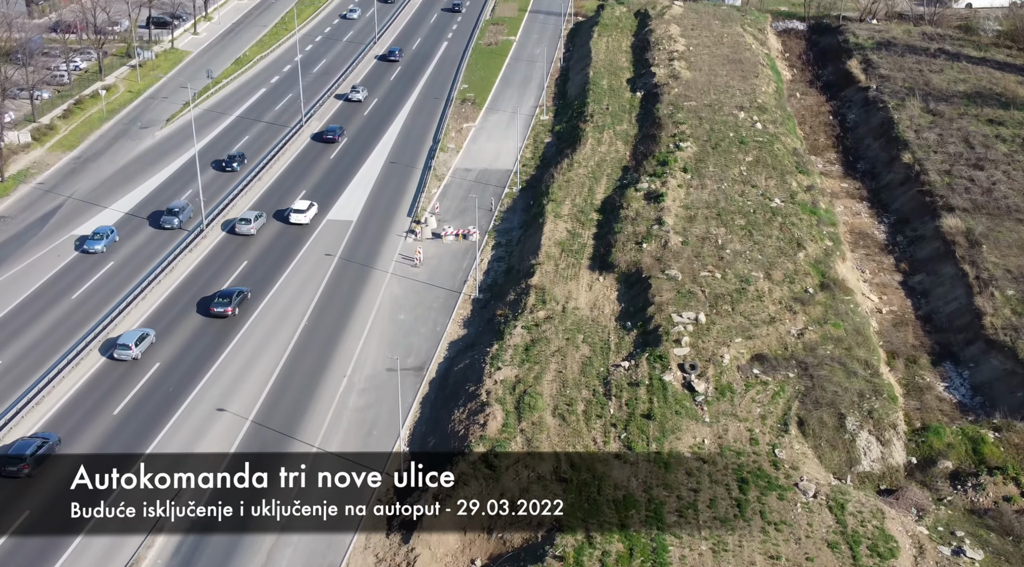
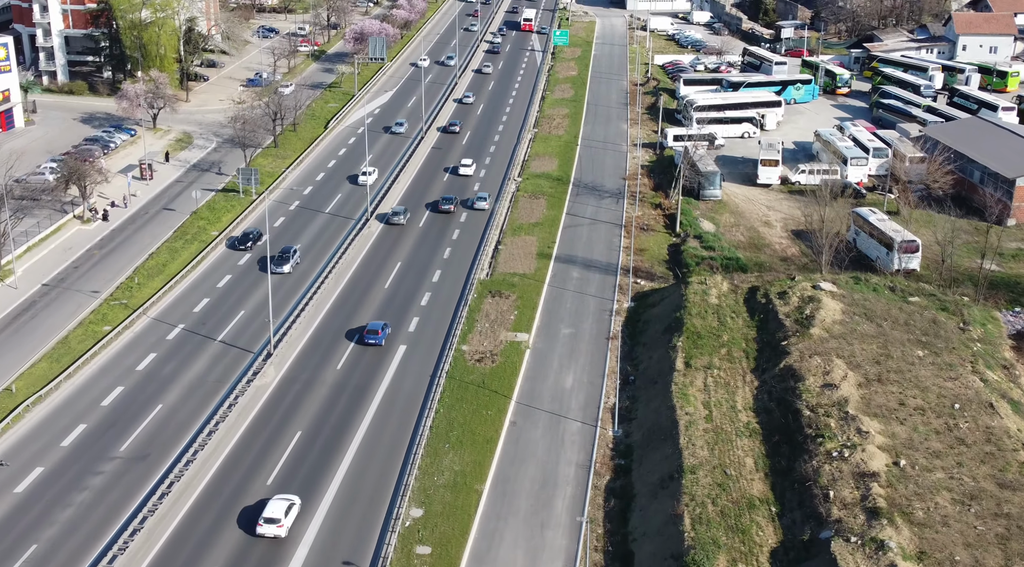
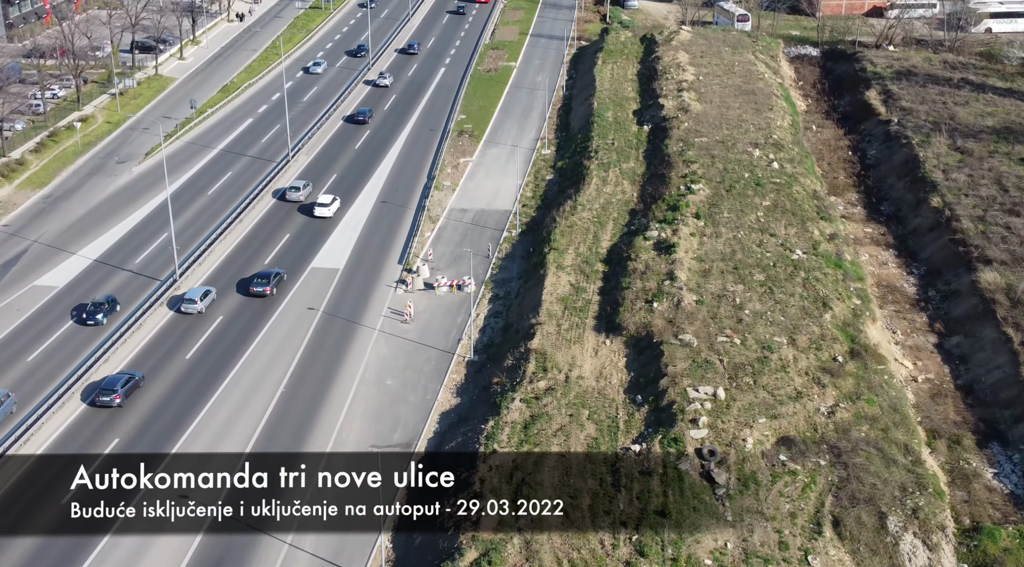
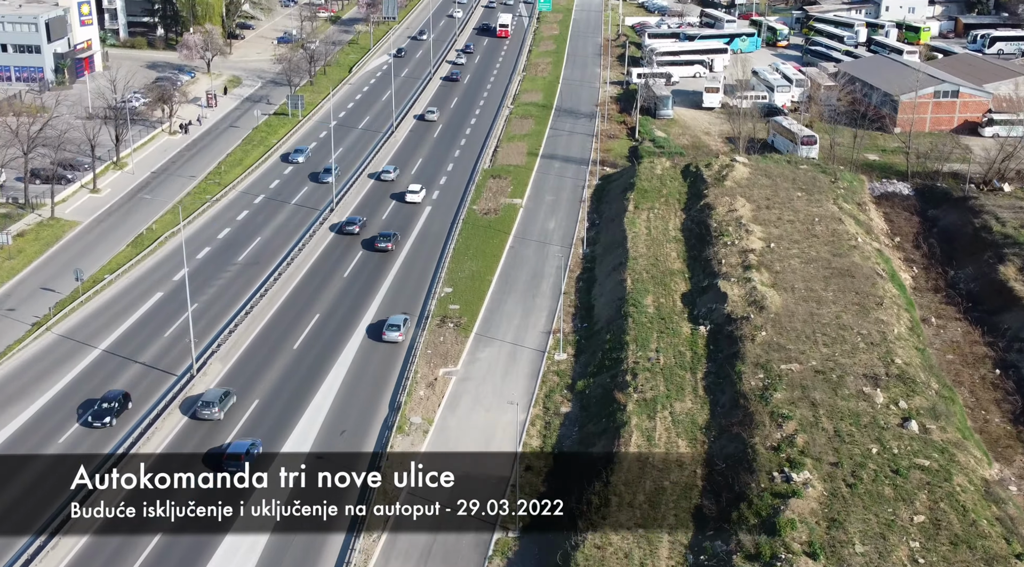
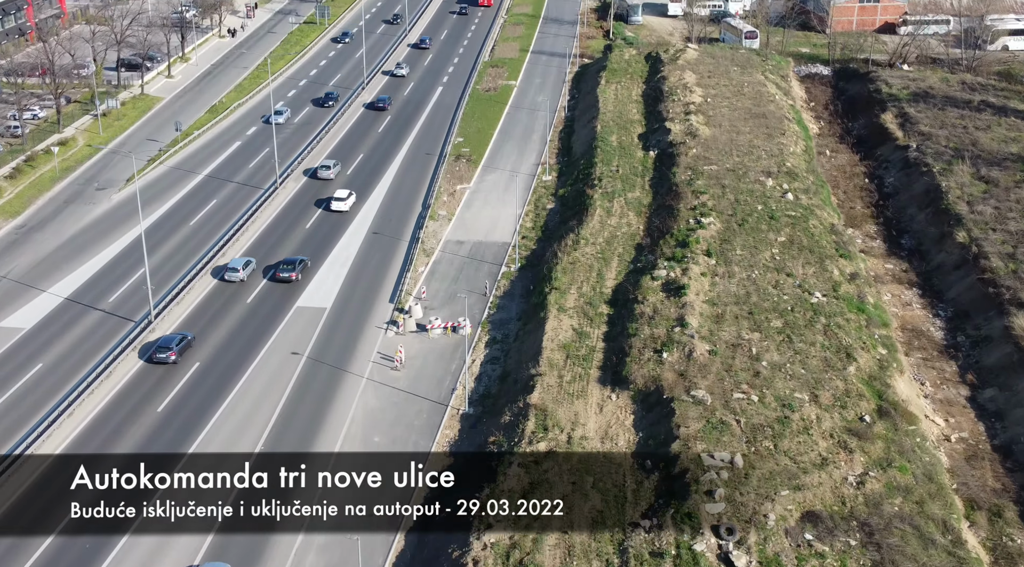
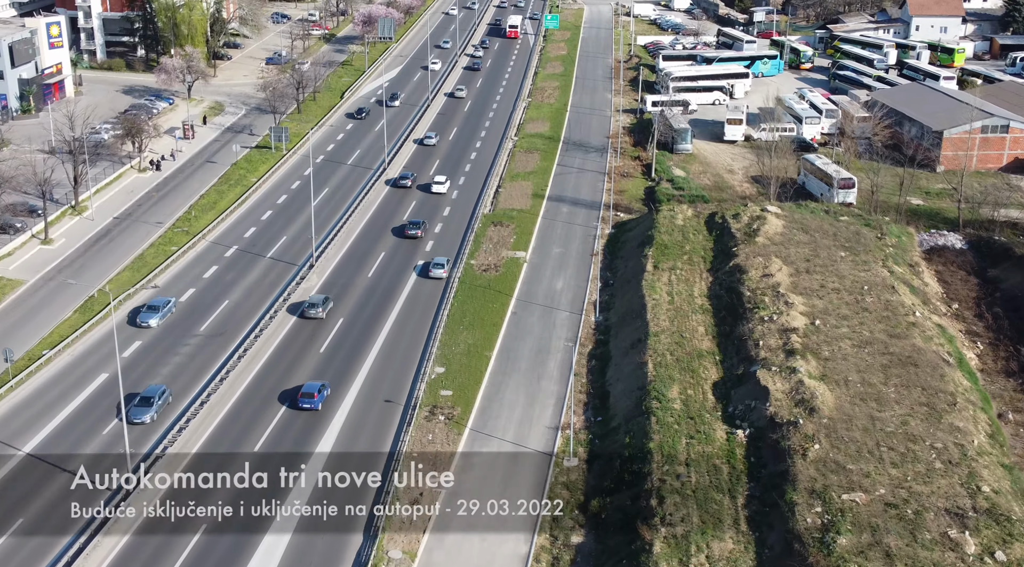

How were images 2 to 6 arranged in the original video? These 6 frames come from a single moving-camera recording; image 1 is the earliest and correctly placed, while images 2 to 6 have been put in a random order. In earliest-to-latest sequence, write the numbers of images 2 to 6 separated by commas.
3, 5, 4, 6, 2
